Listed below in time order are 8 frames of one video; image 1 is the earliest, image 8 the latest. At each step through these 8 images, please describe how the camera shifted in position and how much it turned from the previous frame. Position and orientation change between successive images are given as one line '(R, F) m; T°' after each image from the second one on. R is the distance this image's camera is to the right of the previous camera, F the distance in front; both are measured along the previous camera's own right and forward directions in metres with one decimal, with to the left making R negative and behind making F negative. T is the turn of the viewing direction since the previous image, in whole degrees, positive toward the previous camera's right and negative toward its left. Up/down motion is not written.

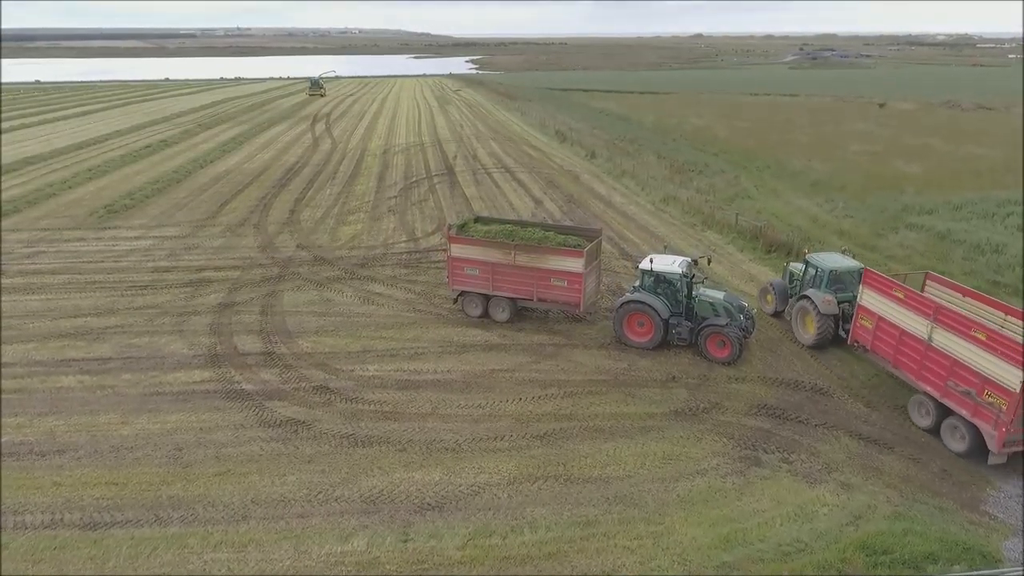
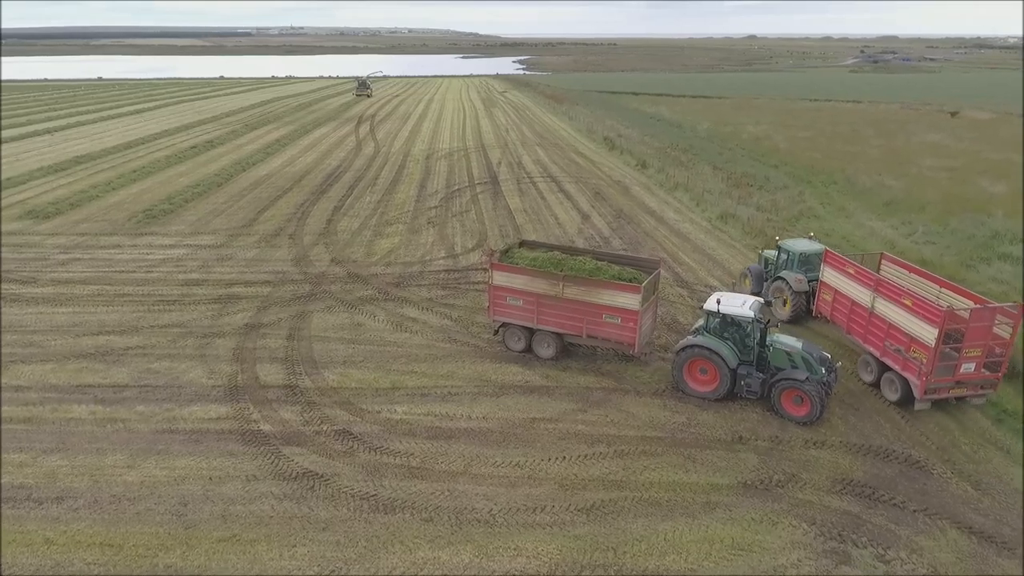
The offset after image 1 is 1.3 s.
(-0.1, +1.0) m; -4°
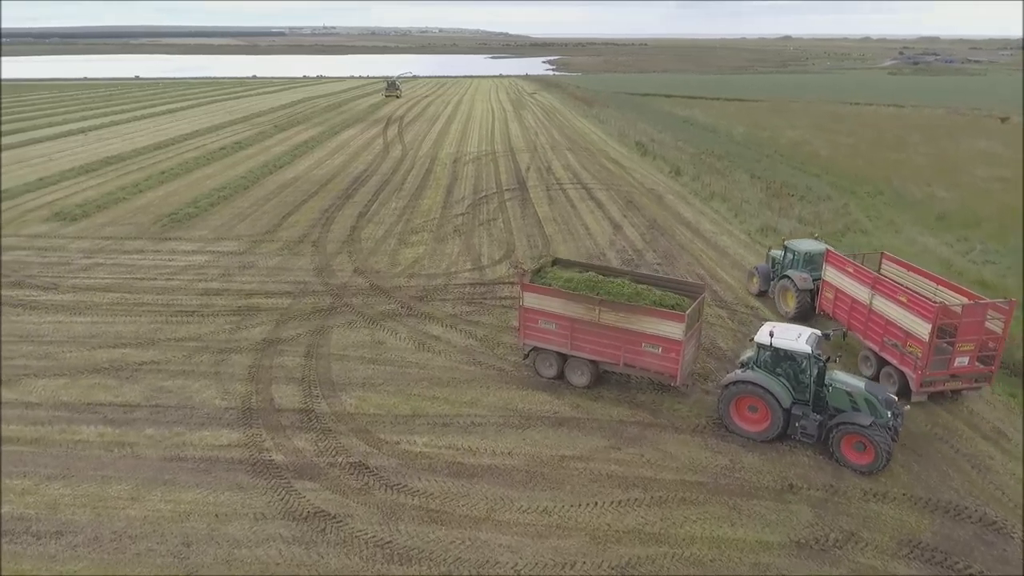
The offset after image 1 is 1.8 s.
(-0.1, +0.6) m; -2°
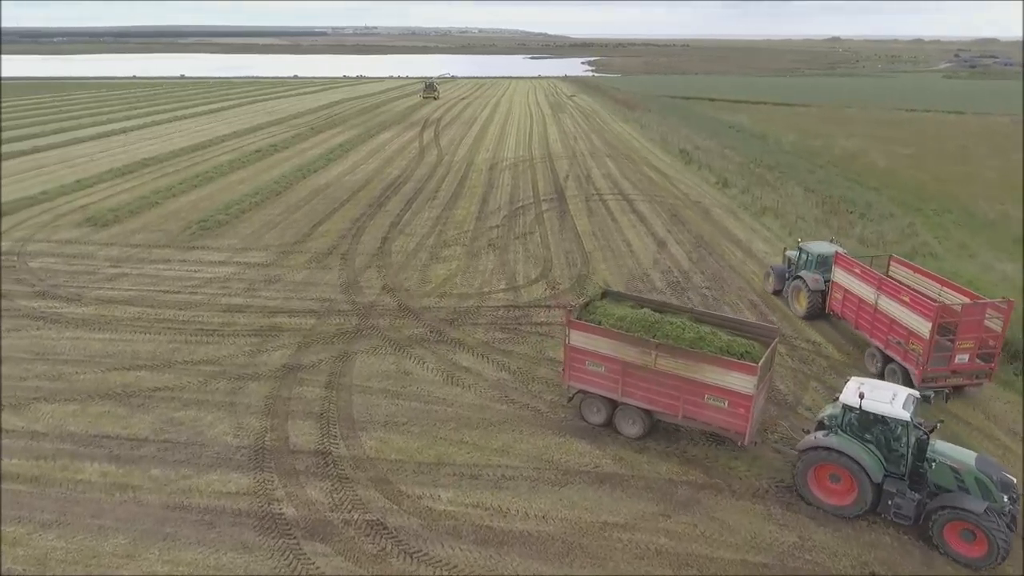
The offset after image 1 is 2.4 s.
(-0.1, +0.9) m; -3°
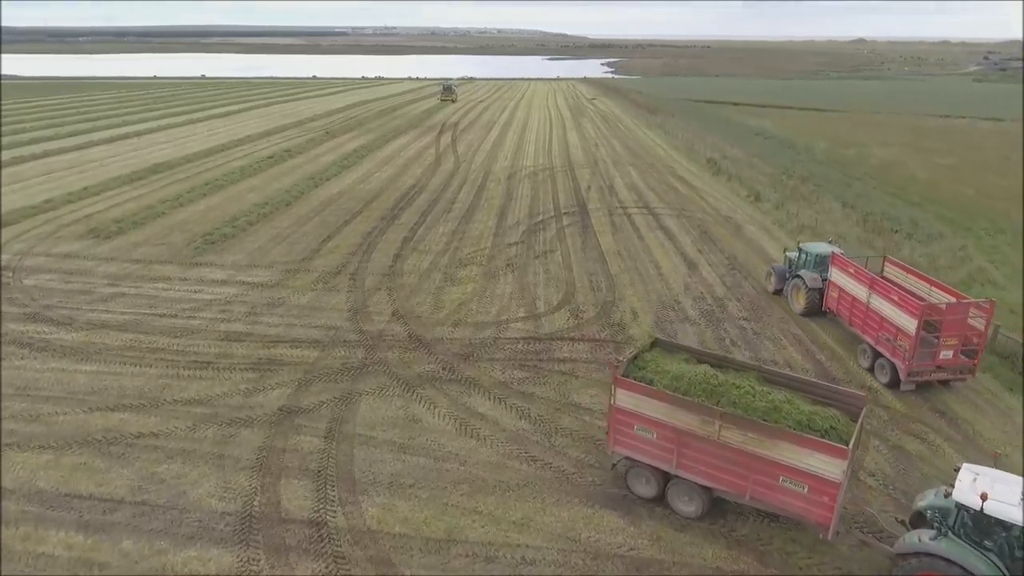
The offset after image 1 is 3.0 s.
(-0.1, +1.1) m; -1°
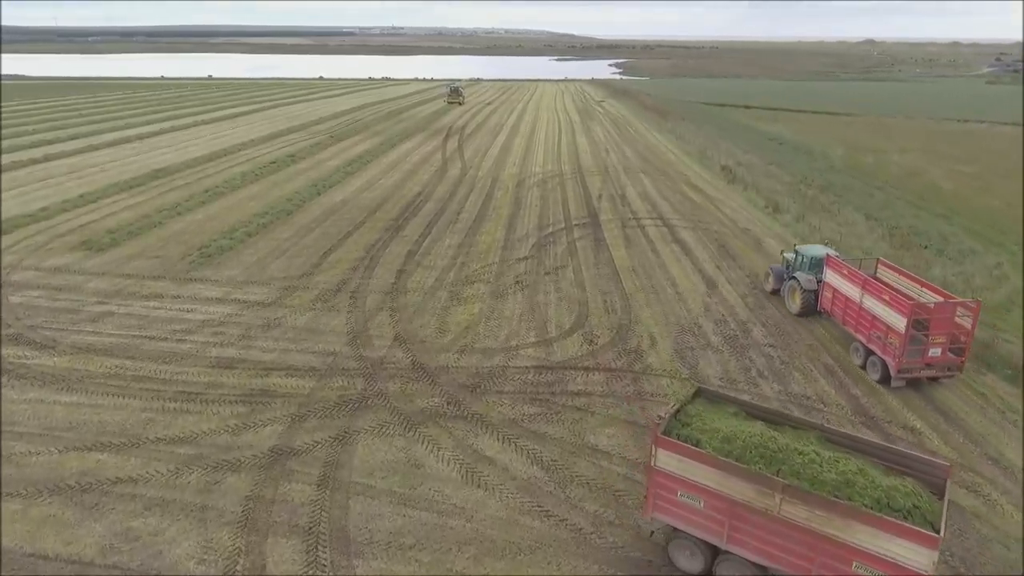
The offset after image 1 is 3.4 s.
(-0.1, +0.8) m; -1°
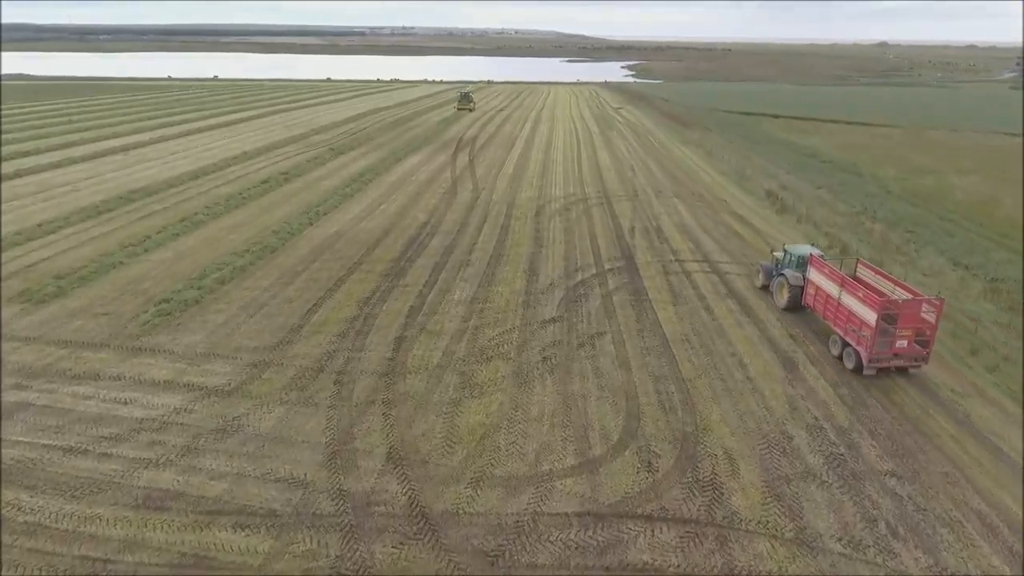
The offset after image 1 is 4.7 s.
(-0.4, +3.0) m; -1°
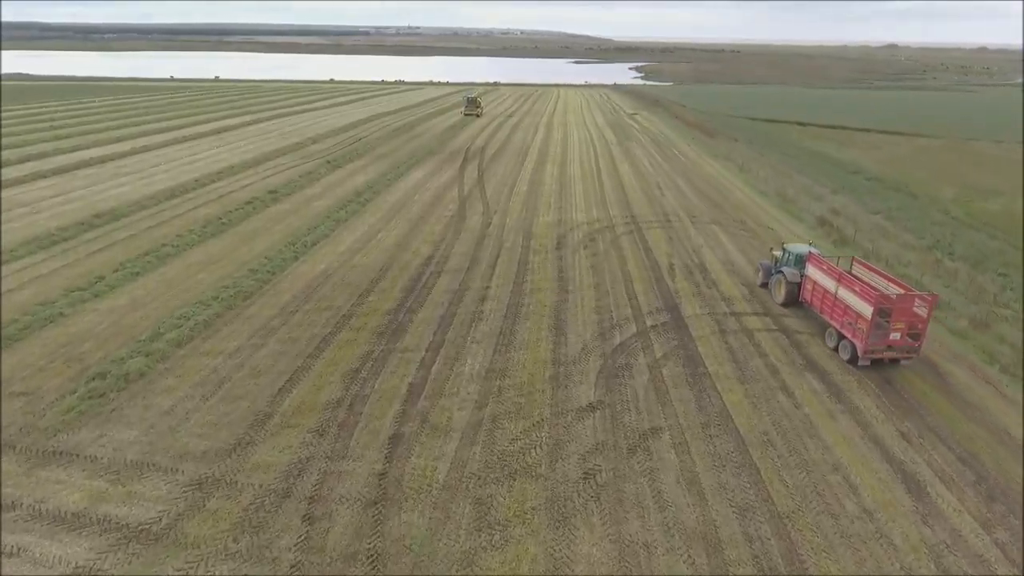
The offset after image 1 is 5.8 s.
(-0.4, +3.0) m; 0°
